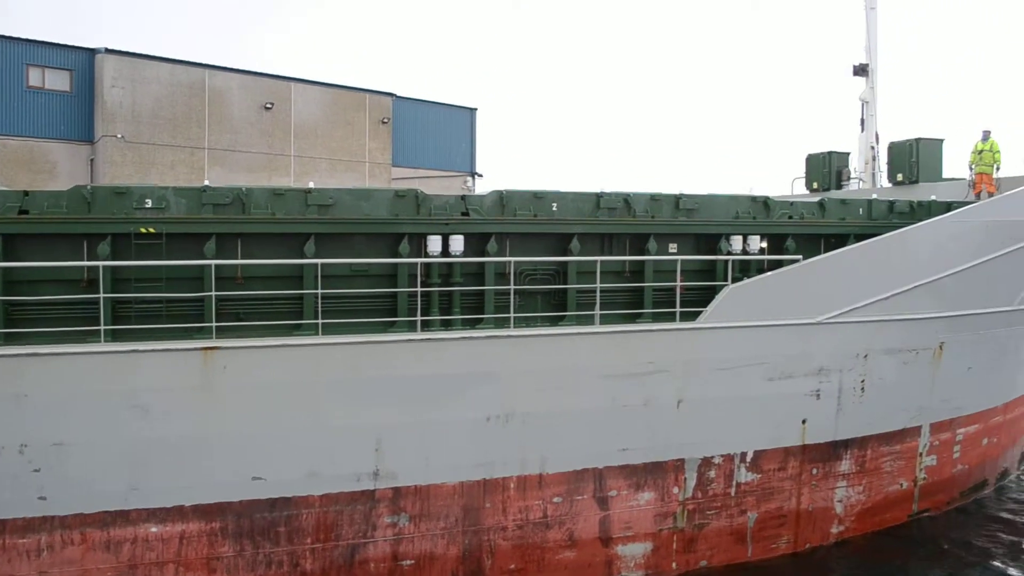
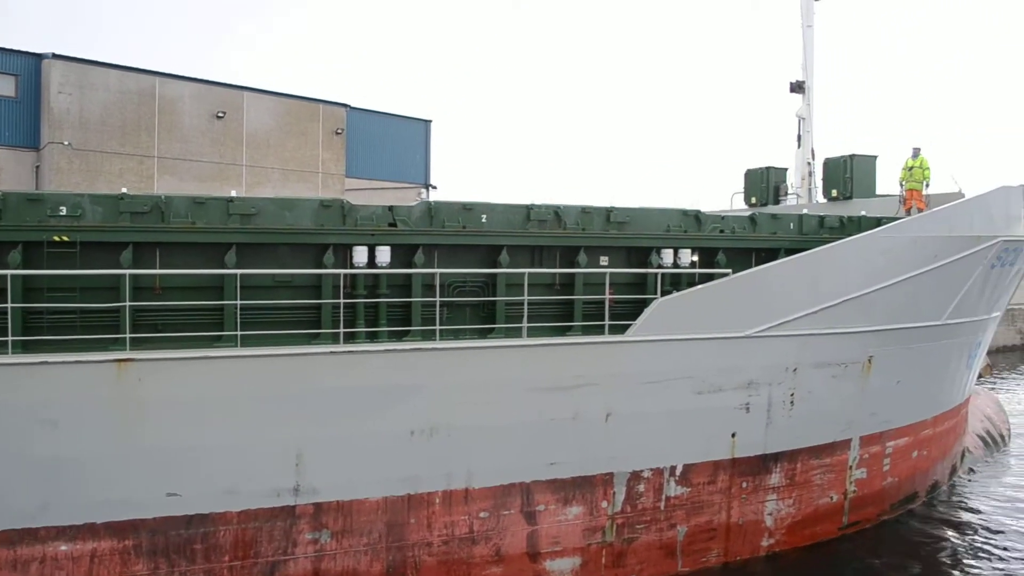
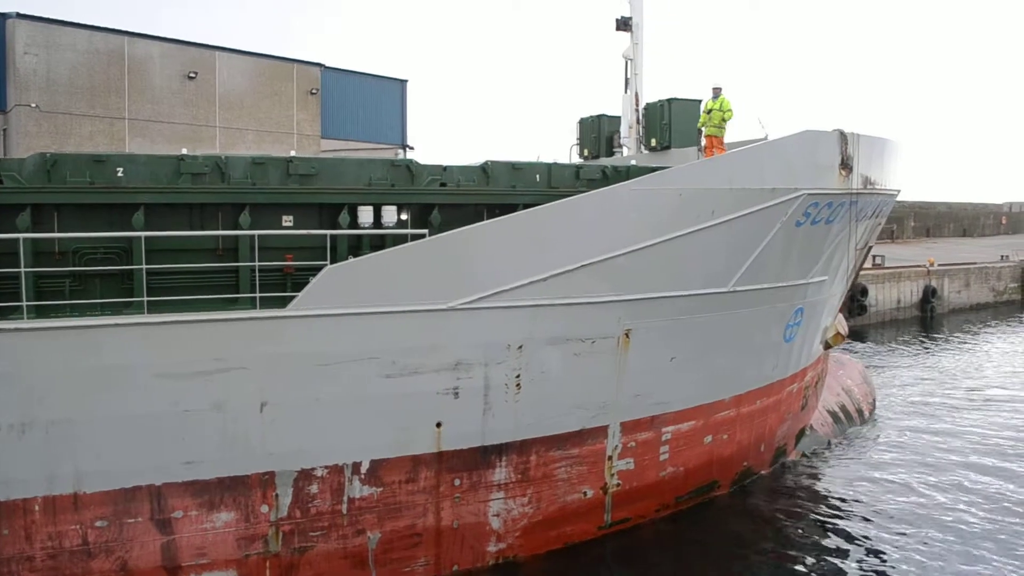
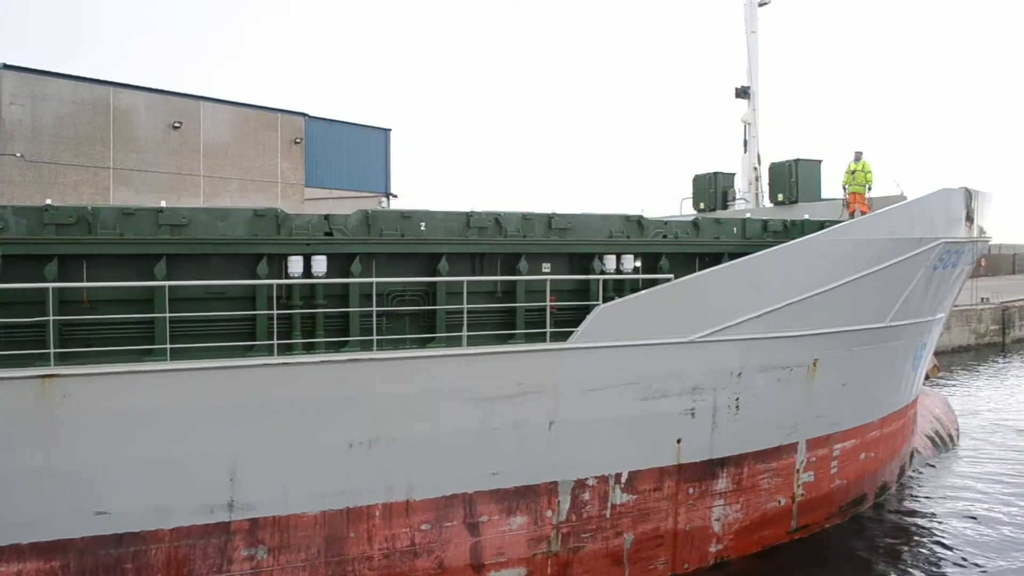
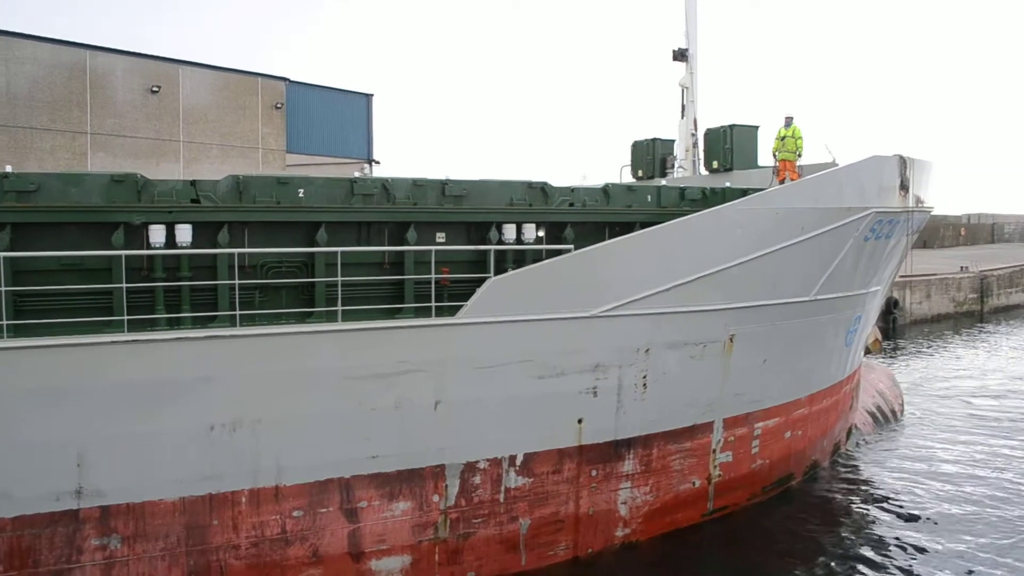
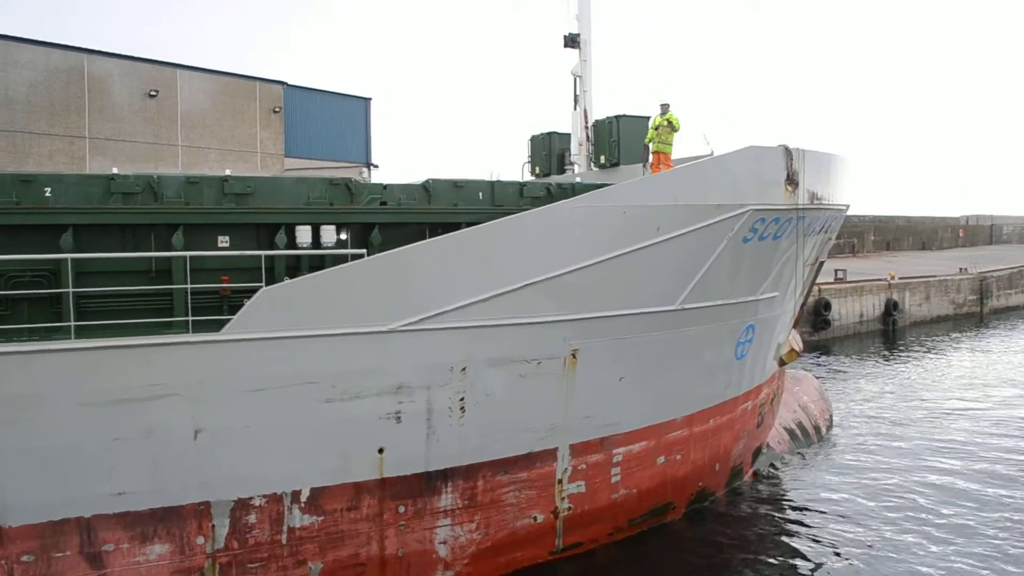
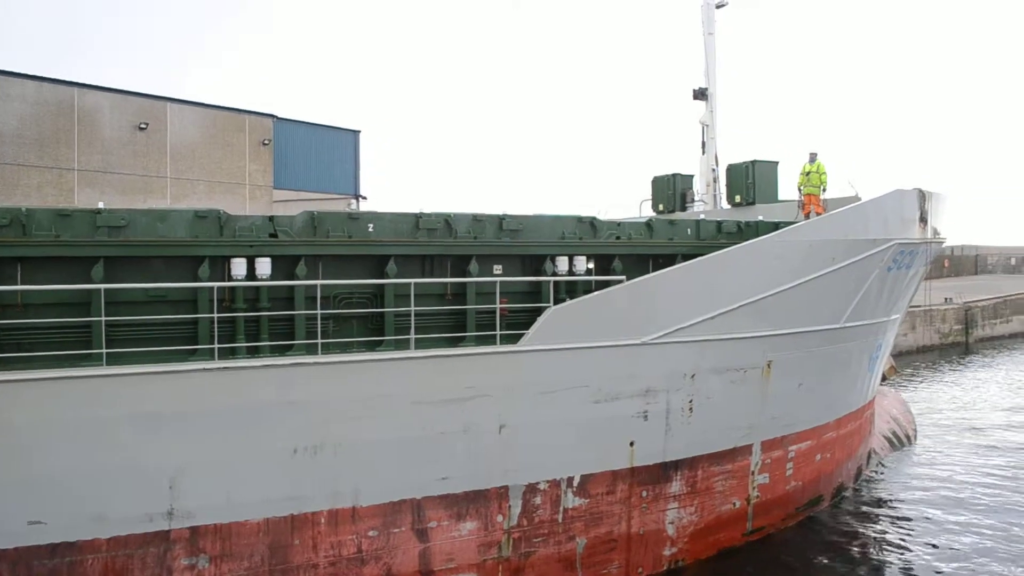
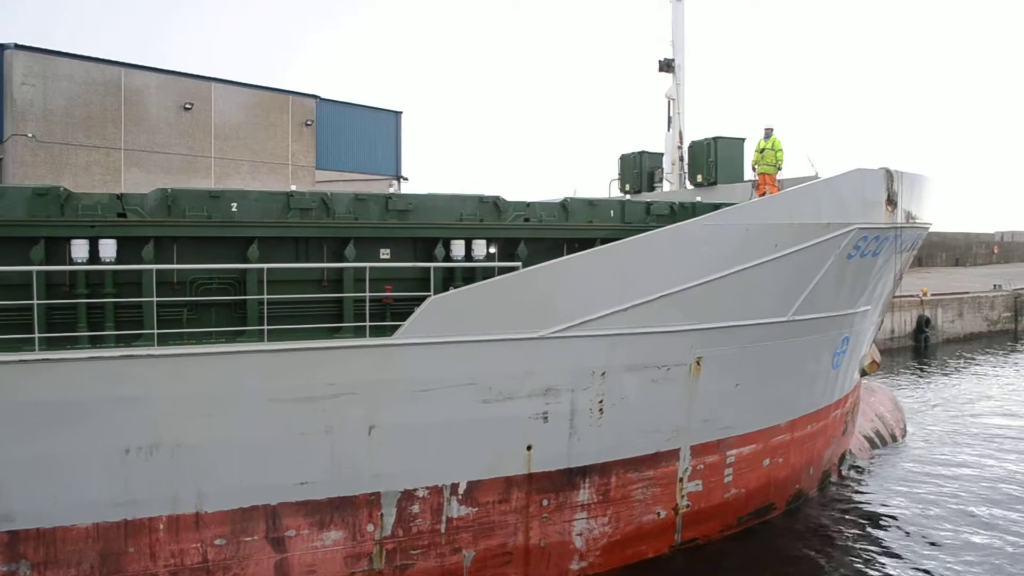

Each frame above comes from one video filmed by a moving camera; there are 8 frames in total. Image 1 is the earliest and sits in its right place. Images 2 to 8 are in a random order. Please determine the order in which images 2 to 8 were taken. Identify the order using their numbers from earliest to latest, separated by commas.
2, 4, 7, 5, 8, 3, 6
